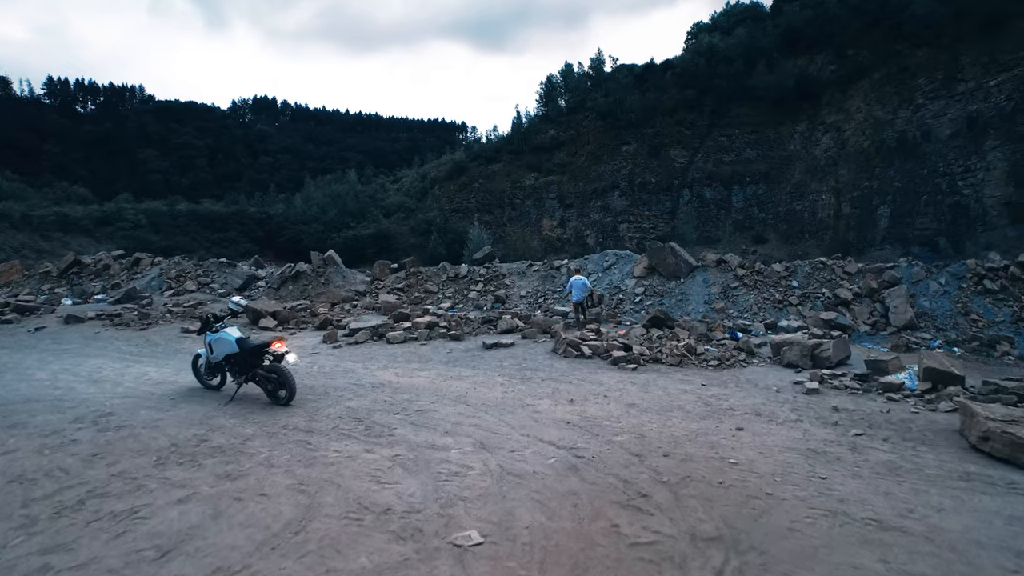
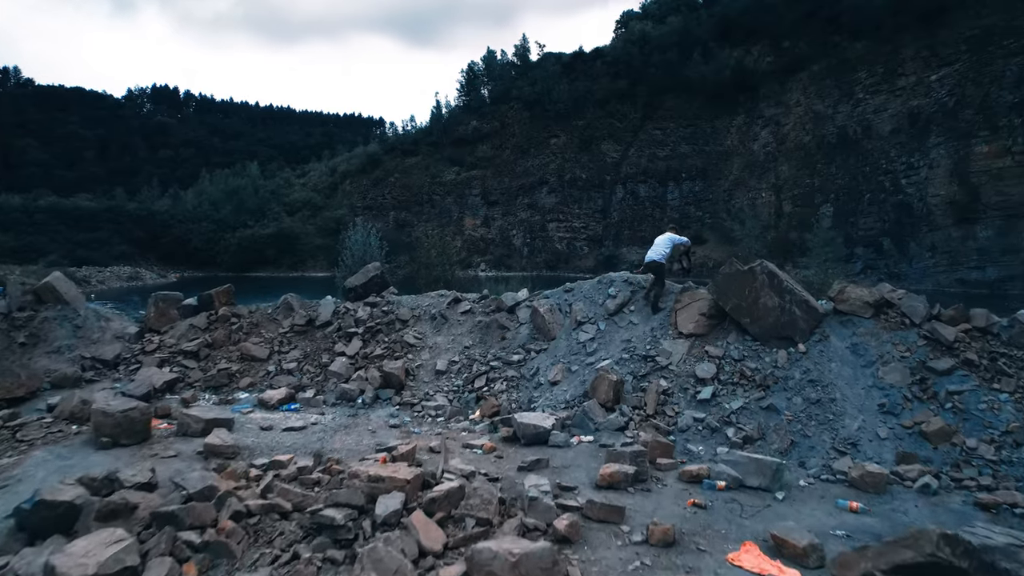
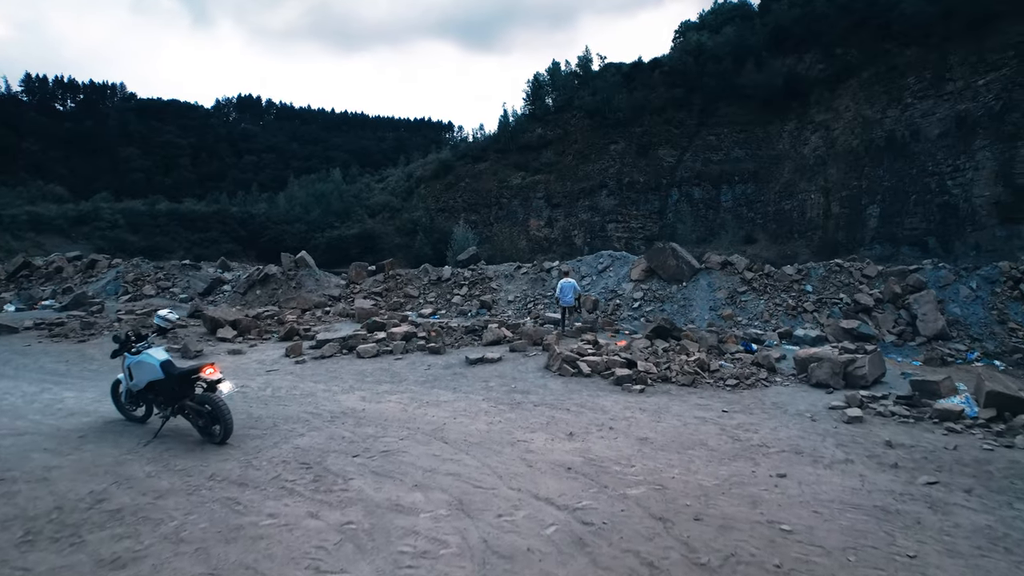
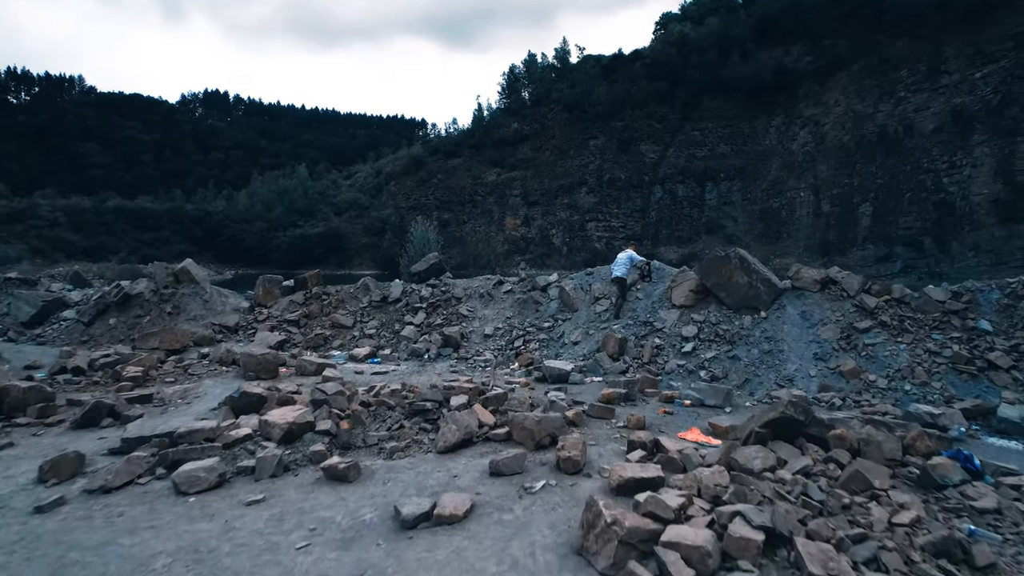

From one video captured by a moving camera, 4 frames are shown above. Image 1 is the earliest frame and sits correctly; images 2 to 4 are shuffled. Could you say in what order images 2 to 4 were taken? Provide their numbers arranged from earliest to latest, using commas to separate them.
3, 4, 2
